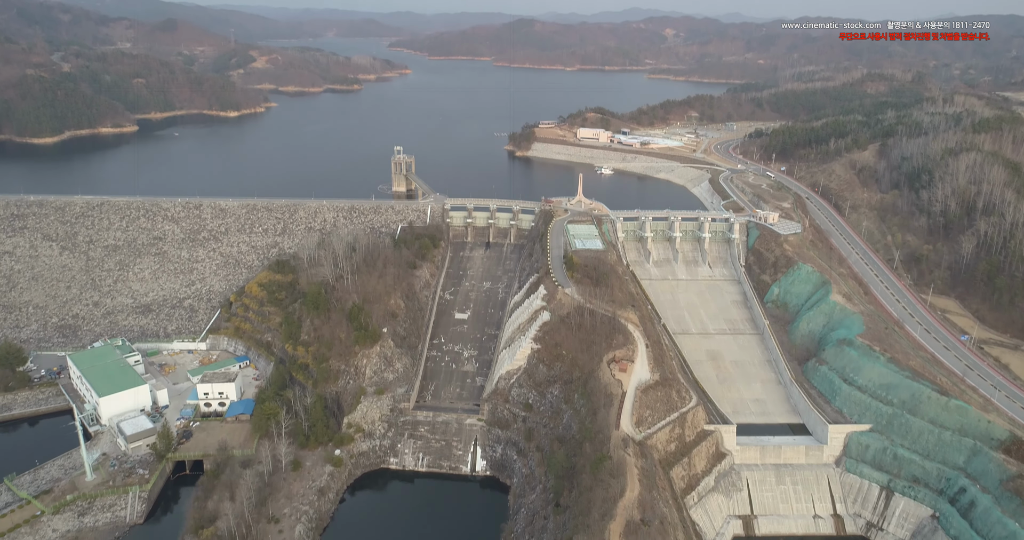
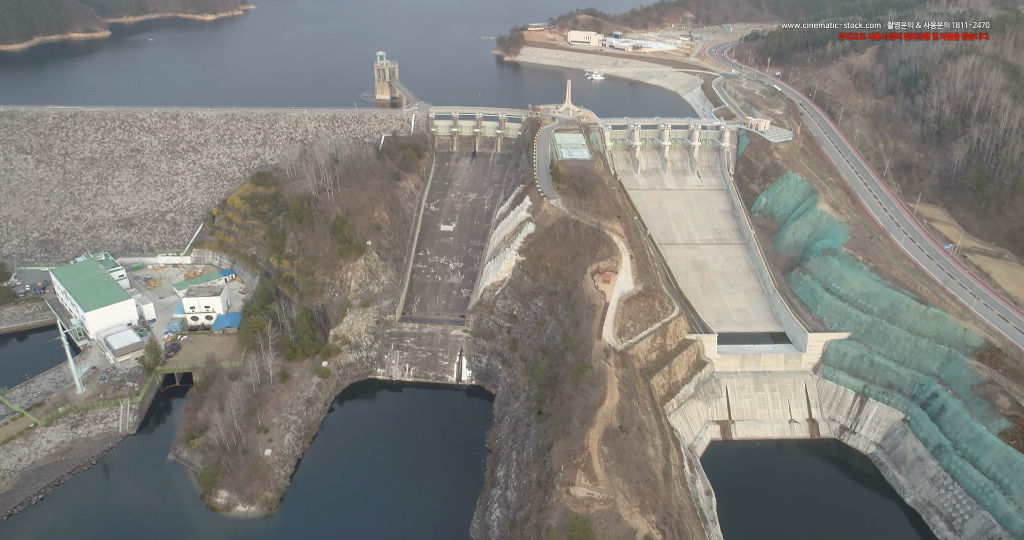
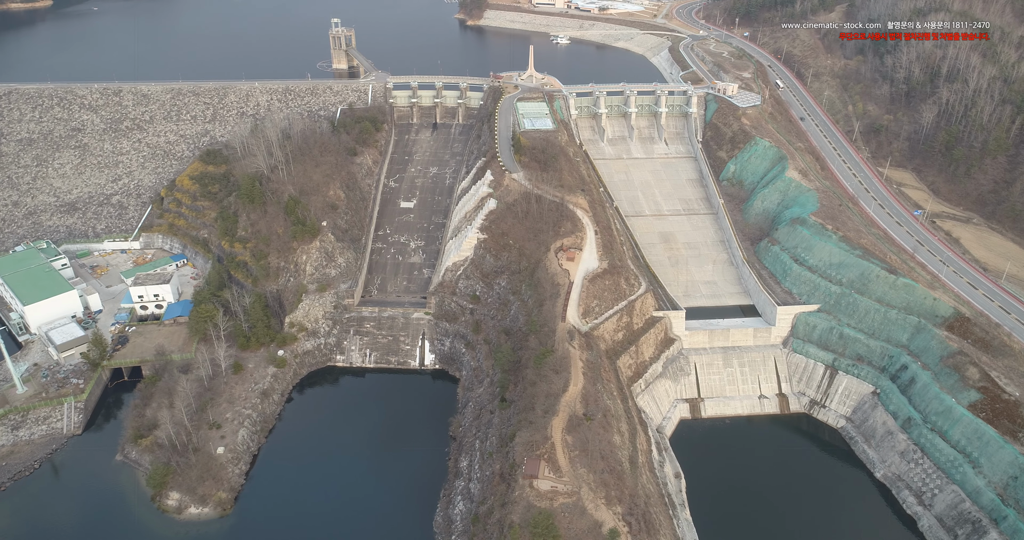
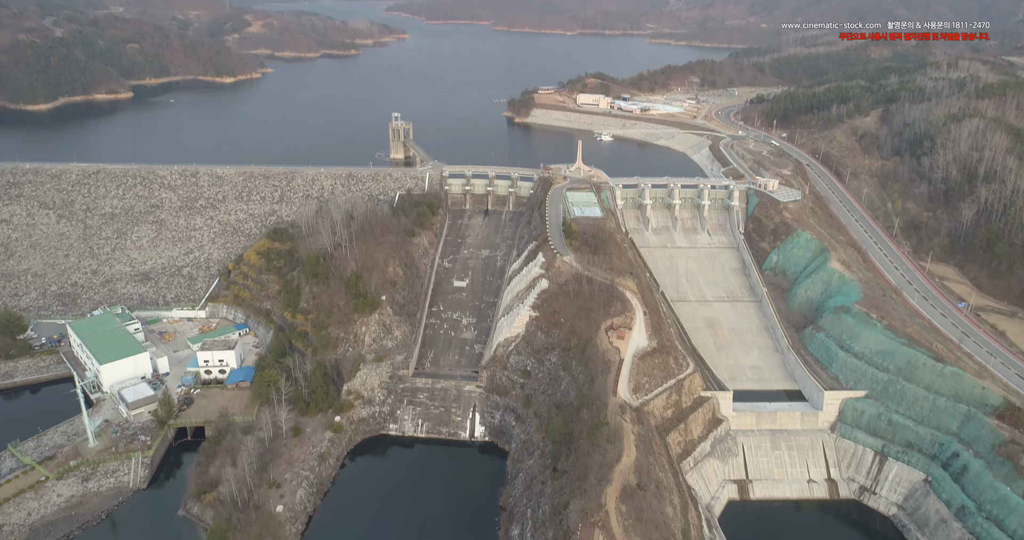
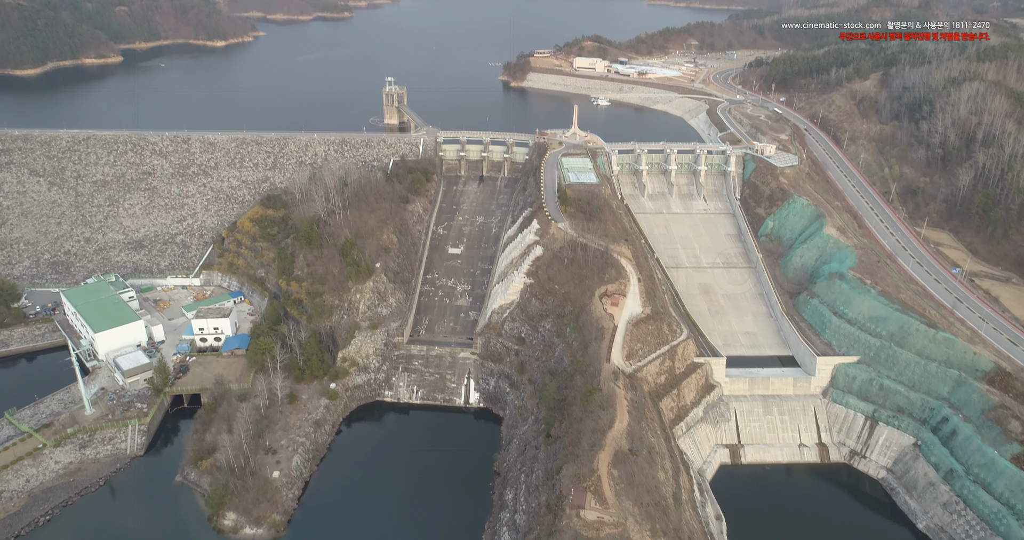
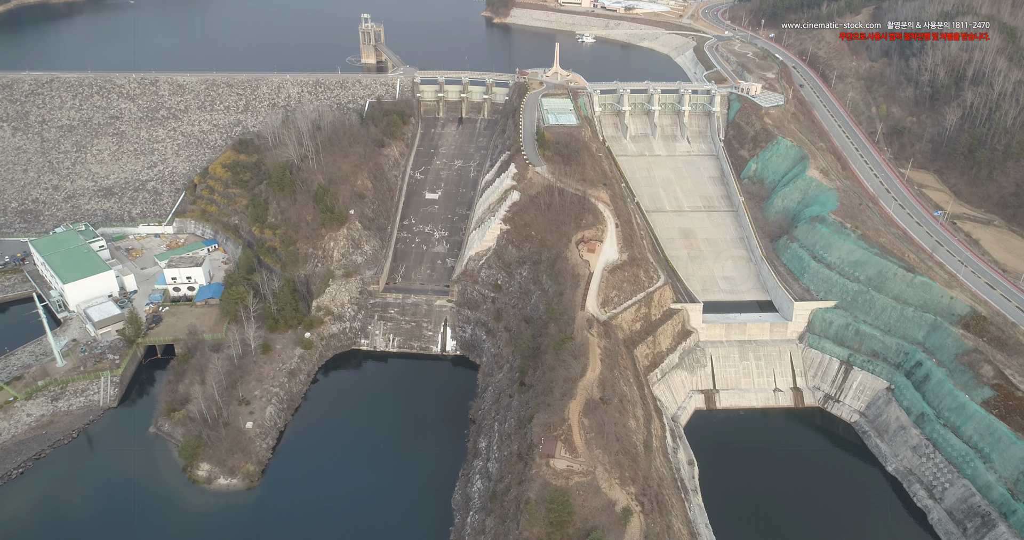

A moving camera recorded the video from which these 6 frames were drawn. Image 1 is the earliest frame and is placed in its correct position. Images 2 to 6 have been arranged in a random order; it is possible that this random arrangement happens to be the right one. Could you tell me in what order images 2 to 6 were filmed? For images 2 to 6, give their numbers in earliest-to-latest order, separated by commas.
4, 5, 2, 6, 3
